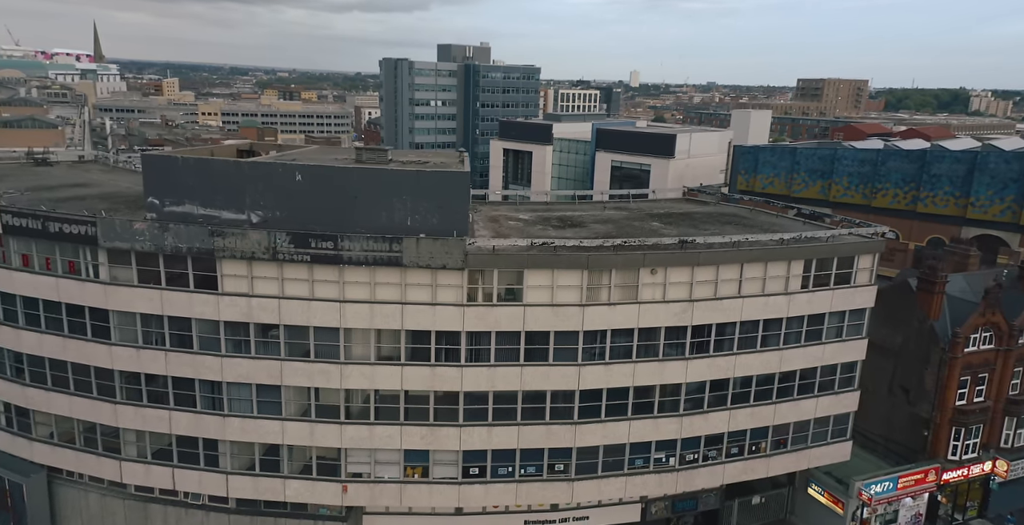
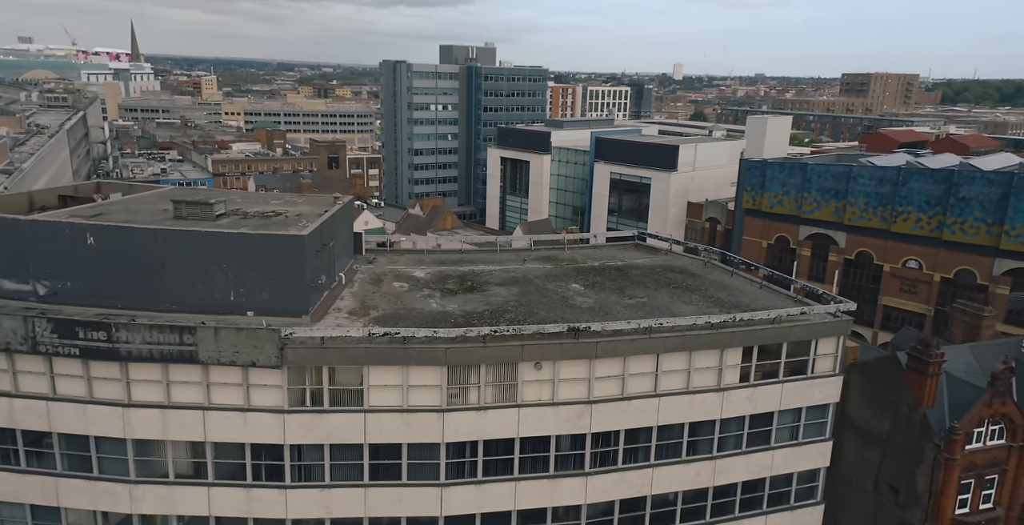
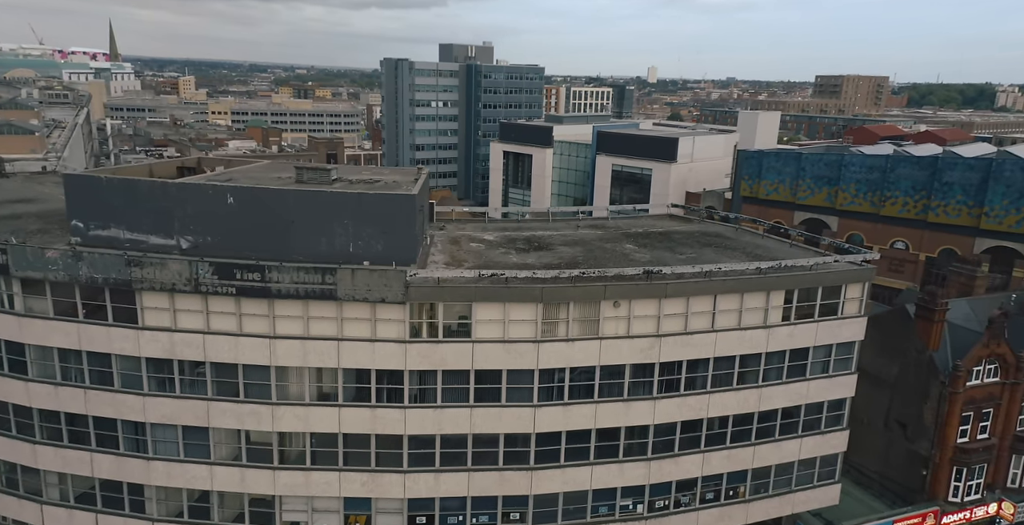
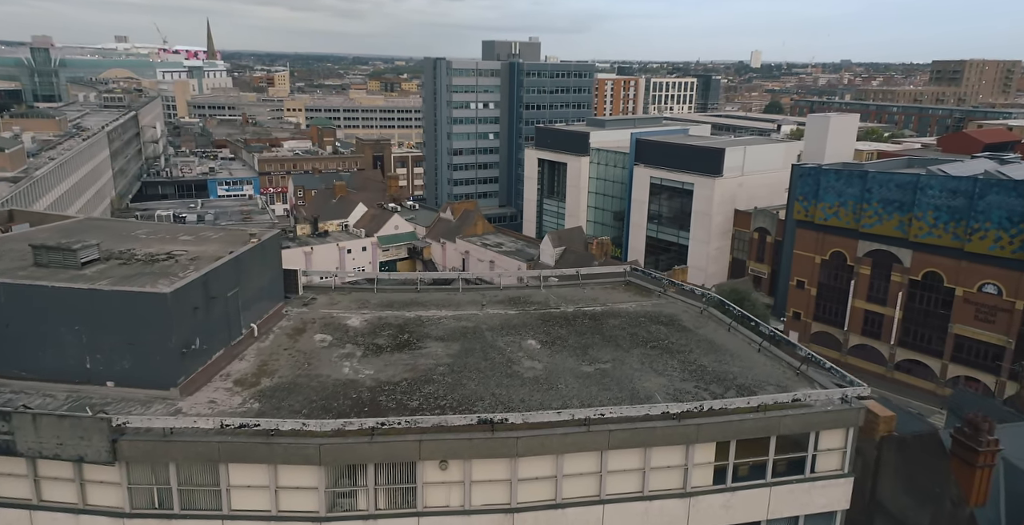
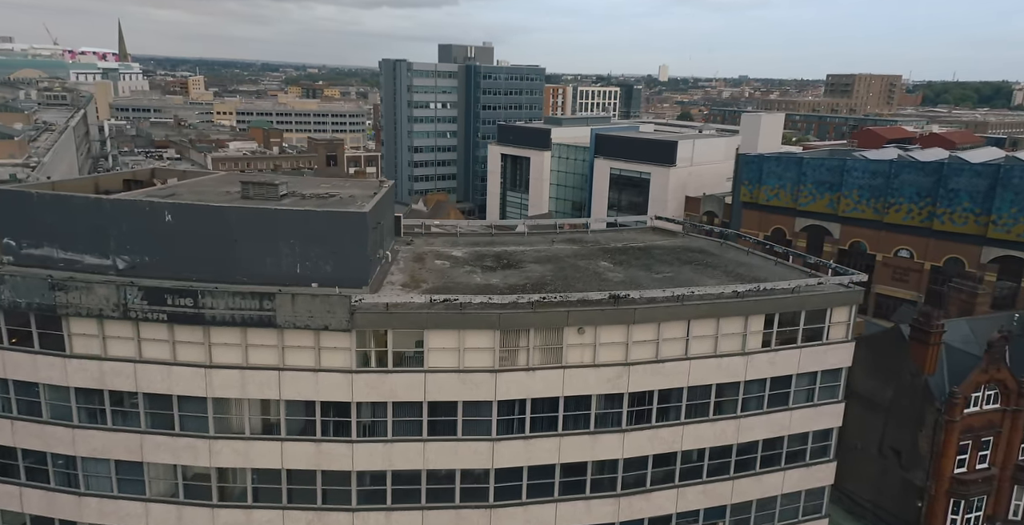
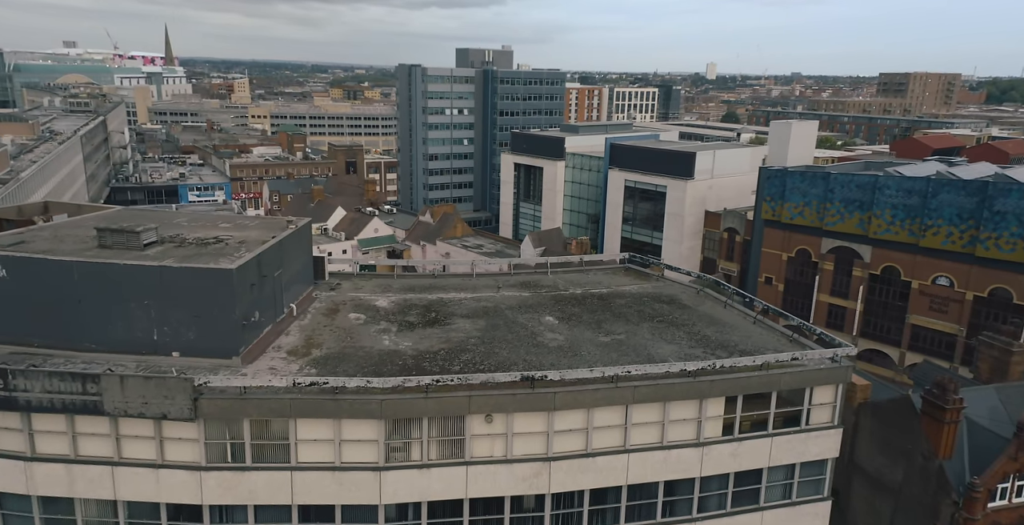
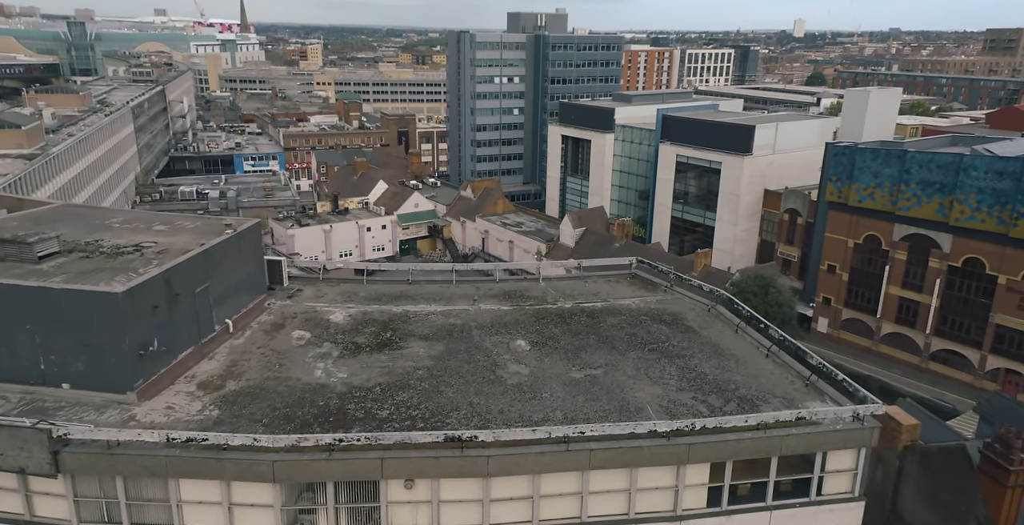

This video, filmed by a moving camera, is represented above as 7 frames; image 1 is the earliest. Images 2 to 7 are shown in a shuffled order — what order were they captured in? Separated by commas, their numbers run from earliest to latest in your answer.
3, 5, 2, 6, 4, 7
